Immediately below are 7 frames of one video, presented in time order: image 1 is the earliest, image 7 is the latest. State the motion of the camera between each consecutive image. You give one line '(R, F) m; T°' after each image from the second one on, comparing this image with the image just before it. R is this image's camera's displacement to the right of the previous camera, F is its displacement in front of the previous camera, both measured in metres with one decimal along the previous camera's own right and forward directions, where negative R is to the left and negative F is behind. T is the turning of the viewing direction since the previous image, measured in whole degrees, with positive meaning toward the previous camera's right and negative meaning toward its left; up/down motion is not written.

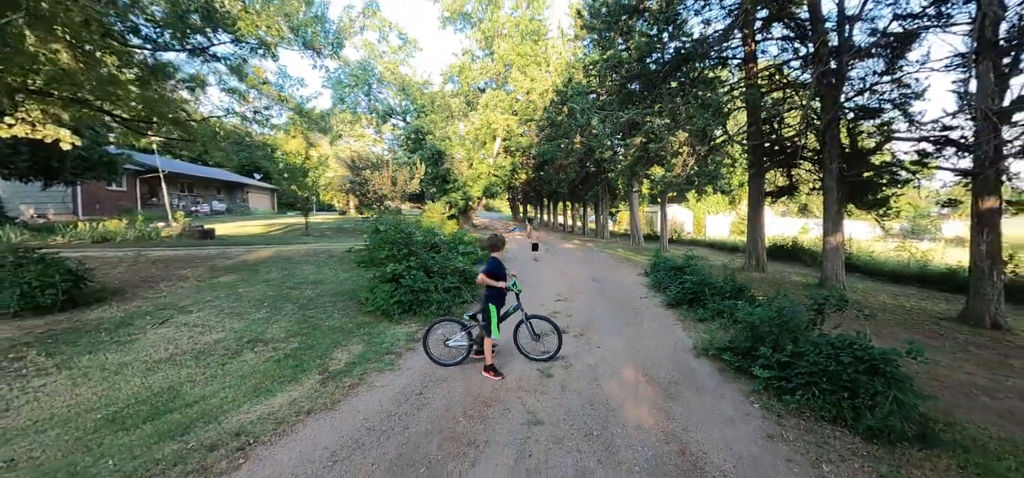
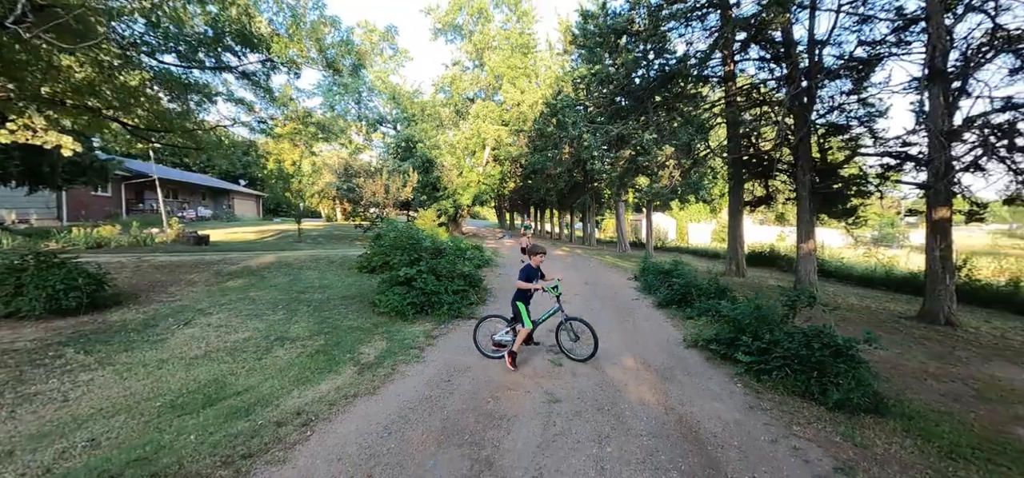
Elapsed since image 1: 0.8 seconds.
(-0.4, -0.6) m; +2°
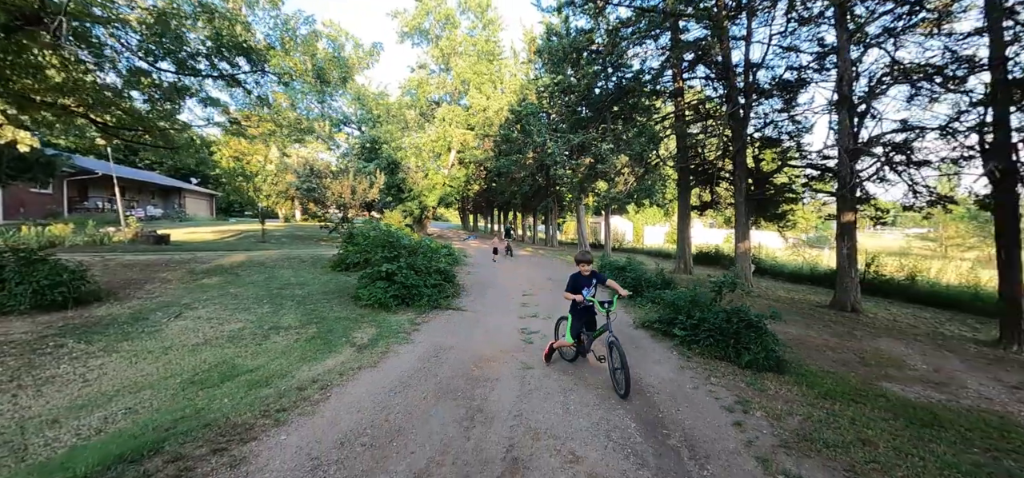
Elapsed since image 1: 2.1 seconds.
(-0.2, -0.8) m; +5°
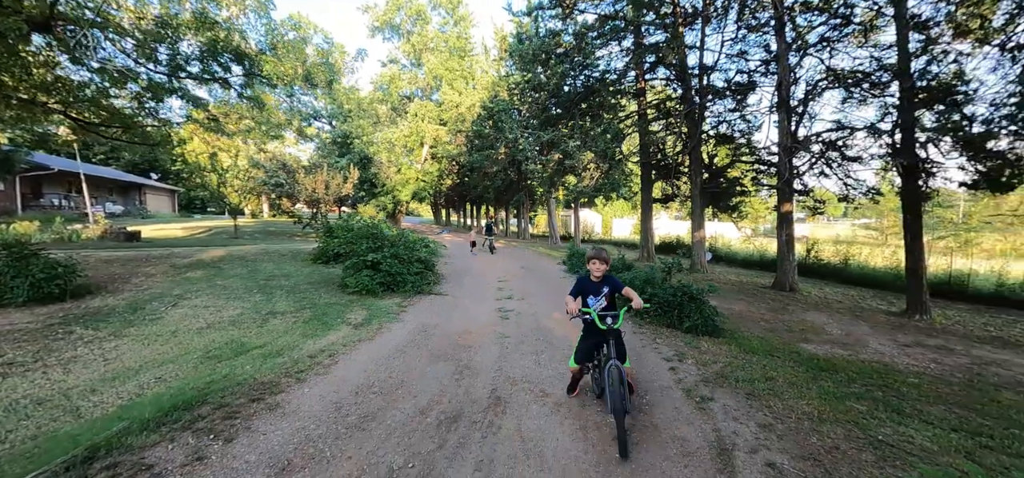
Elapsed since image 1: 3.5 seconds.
(-0.1, -0.8) m; +4°
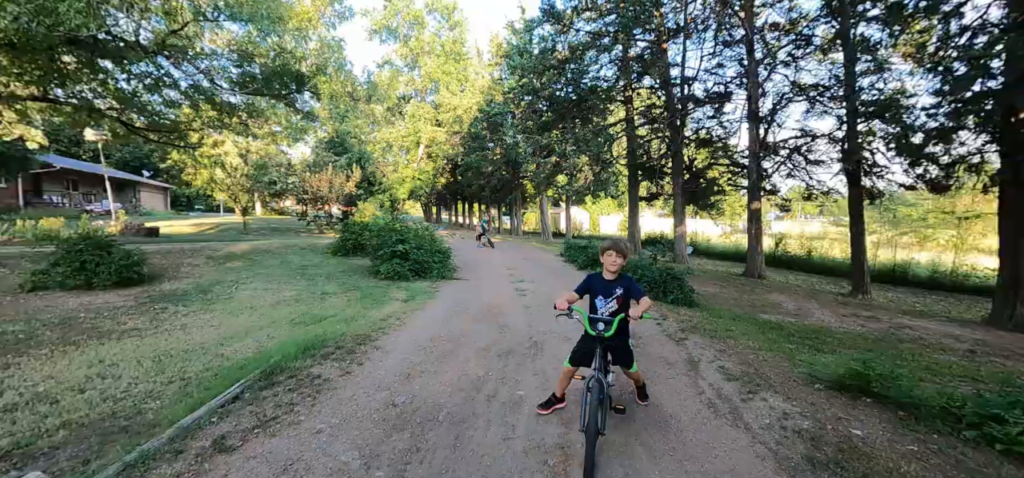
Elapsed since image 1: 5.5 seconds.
(-0.6, -1.4) m; +2°
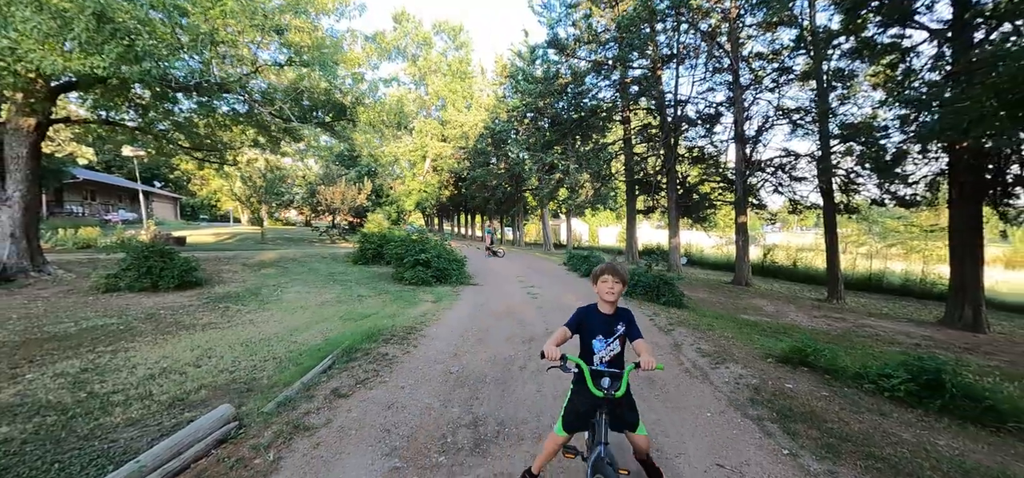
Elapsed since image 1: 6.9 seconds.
(-0.4, -1.2) m; 0°
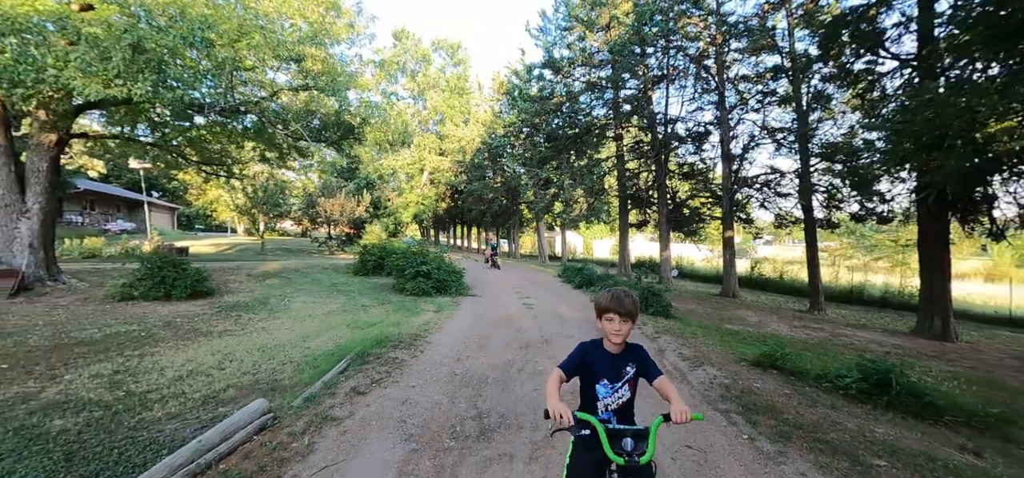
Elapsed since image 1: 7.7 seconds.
(-0.1, -0.6) m; +1°
